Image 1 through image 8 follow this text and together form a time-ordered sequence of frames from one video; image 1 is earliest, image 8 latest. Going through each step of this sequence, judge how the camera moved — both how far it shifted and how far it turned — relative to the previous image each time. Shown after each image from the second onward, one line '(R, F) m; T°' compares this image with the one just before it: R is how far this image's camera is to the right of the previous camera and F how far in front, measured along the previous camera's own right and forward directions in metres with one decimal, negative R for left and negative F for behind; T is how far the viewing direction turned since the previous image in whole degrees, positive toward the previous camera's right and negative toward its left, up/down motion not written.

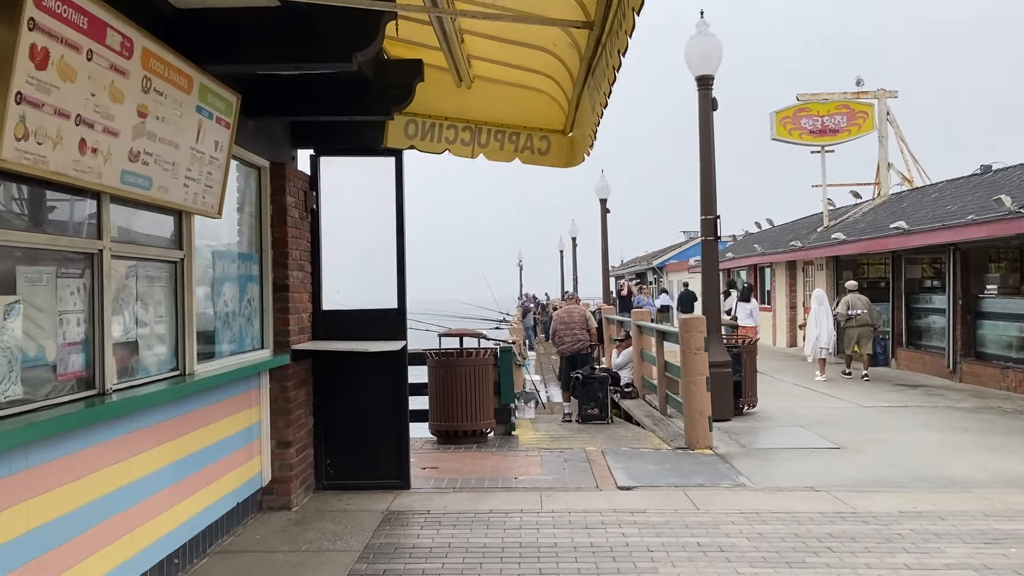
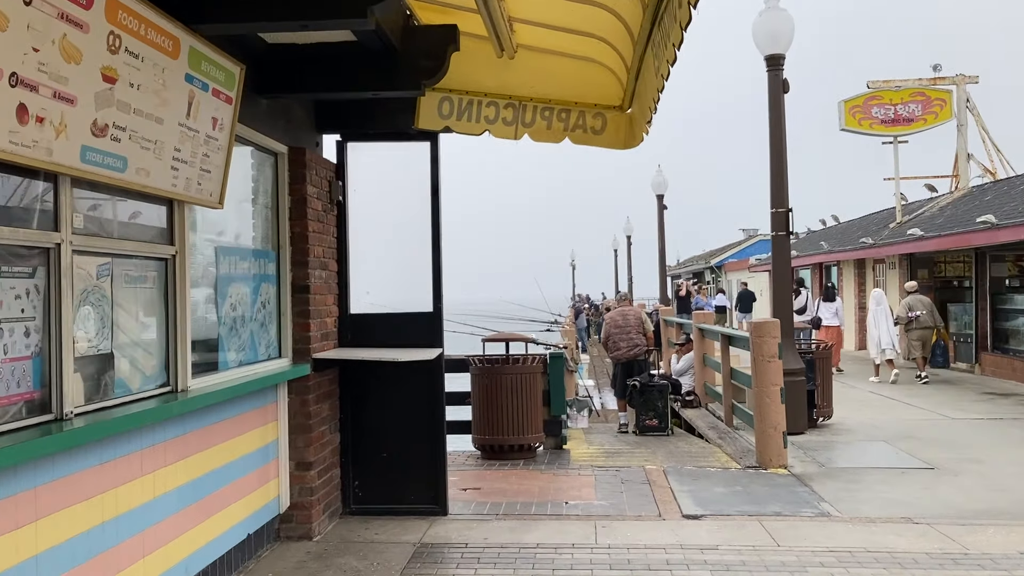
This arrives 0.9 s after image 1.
(0.0, +0.7) m; -3°
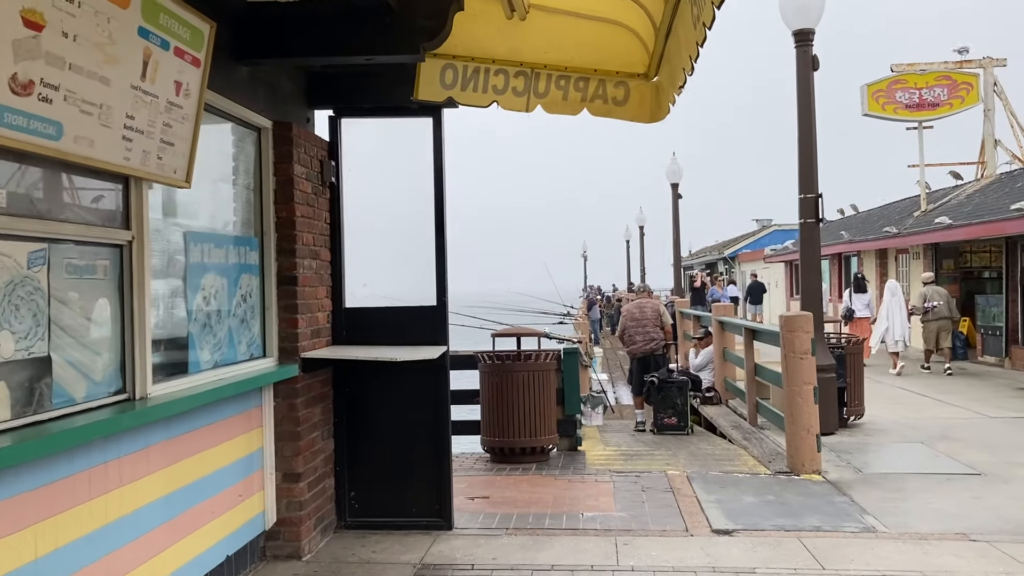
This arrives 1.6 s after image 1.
(0.0, +0.6) m; -1°
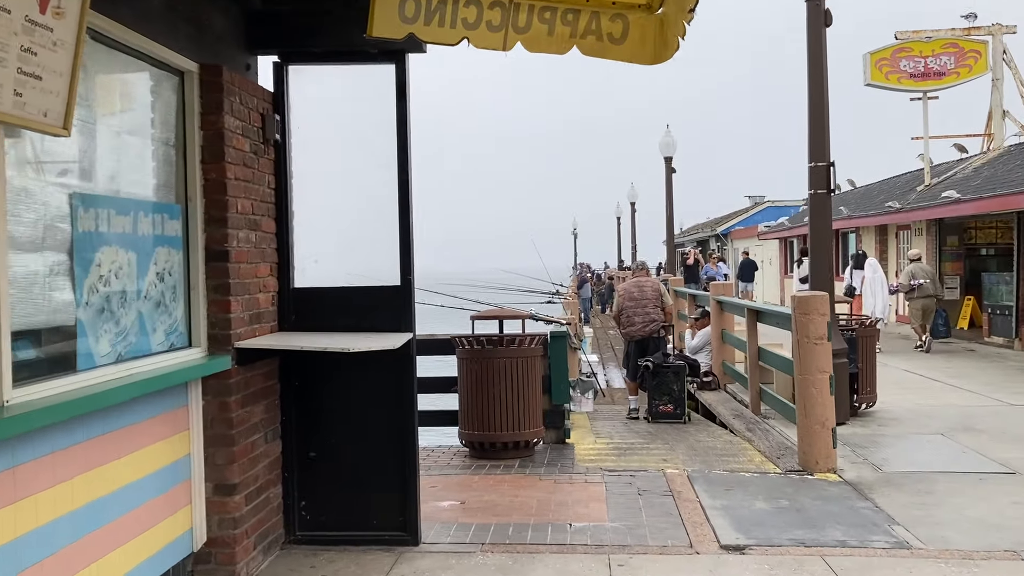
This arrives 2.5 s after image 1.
(+0.1, +0.8) m; +1°
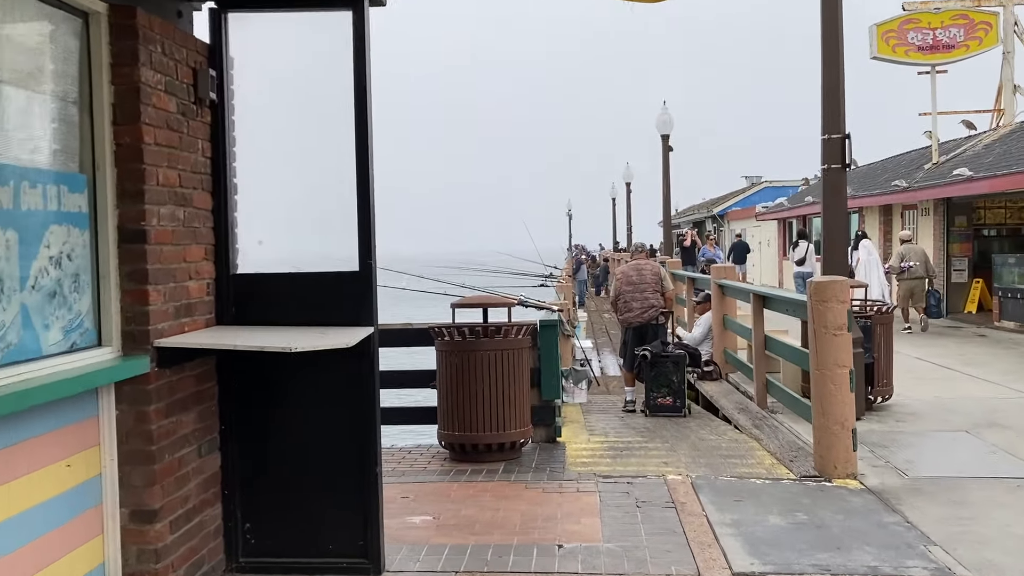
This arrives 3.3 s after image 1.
(+0.1, +0.7) m; 0°
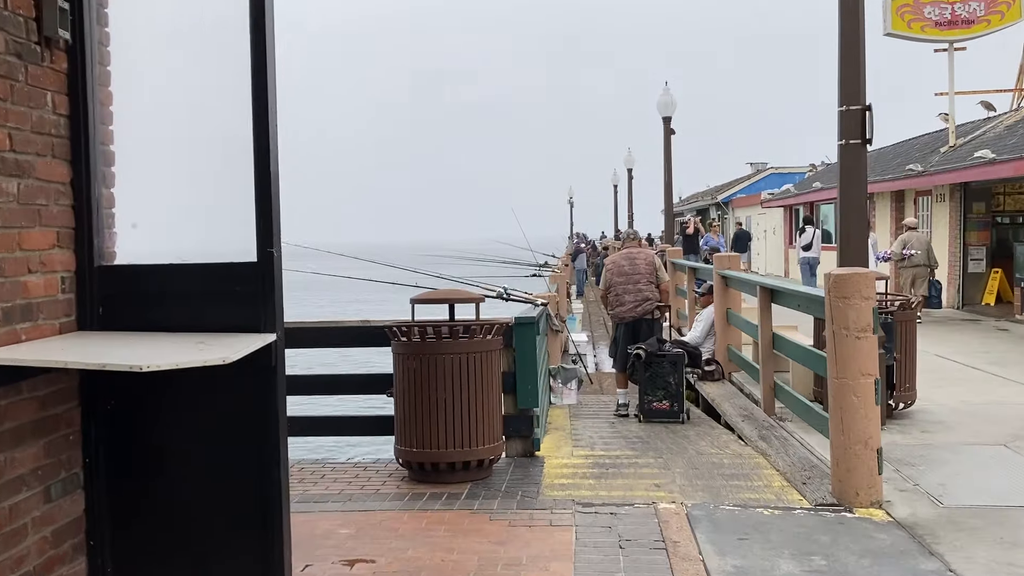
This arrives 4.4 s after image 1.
(+0.2, +0.8) m; 0°
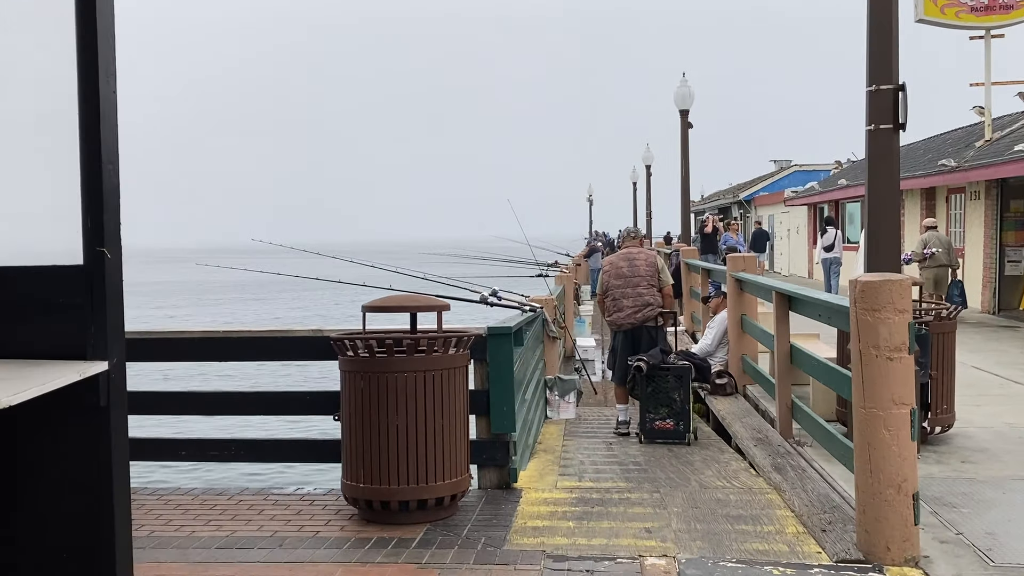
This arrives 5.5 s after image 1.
(+0.3, +0.8) m; -1°
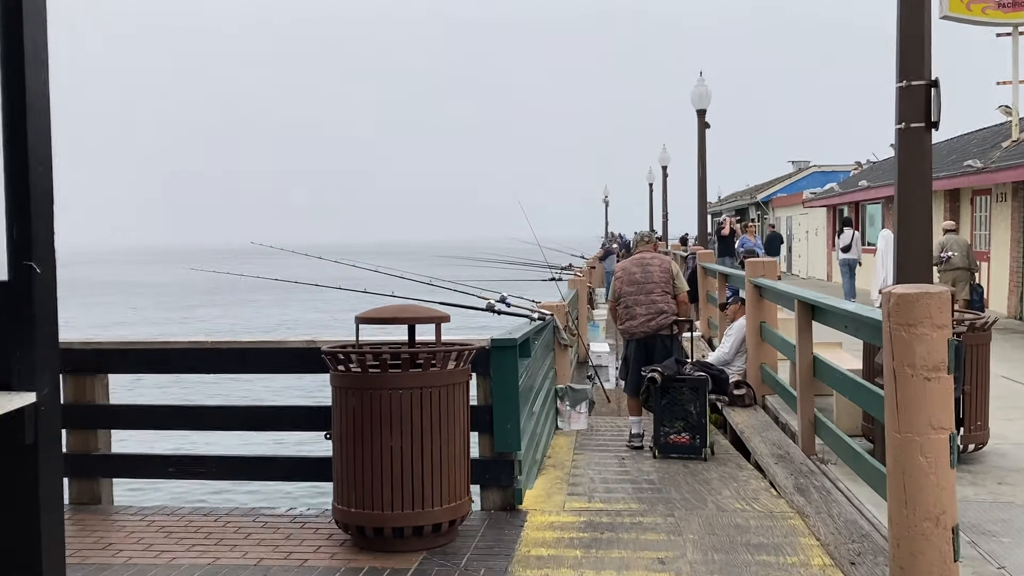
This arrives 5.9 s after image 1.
(+0.1, +0.3) m; -1°
